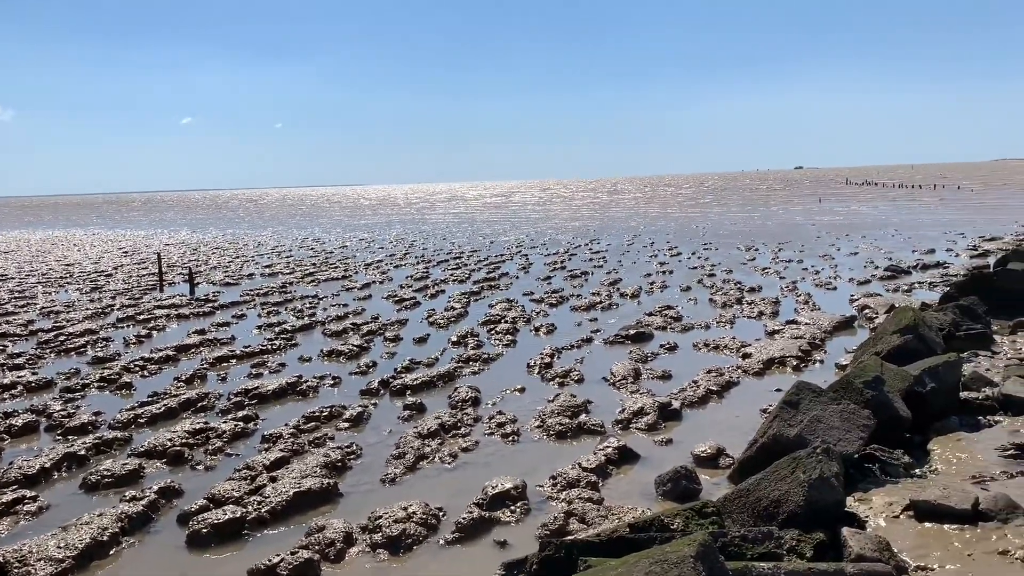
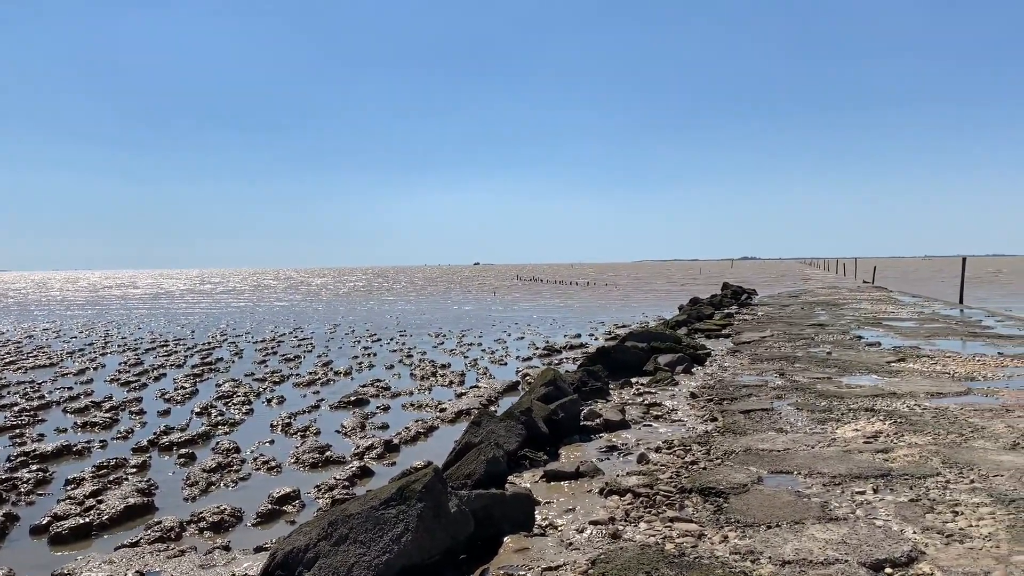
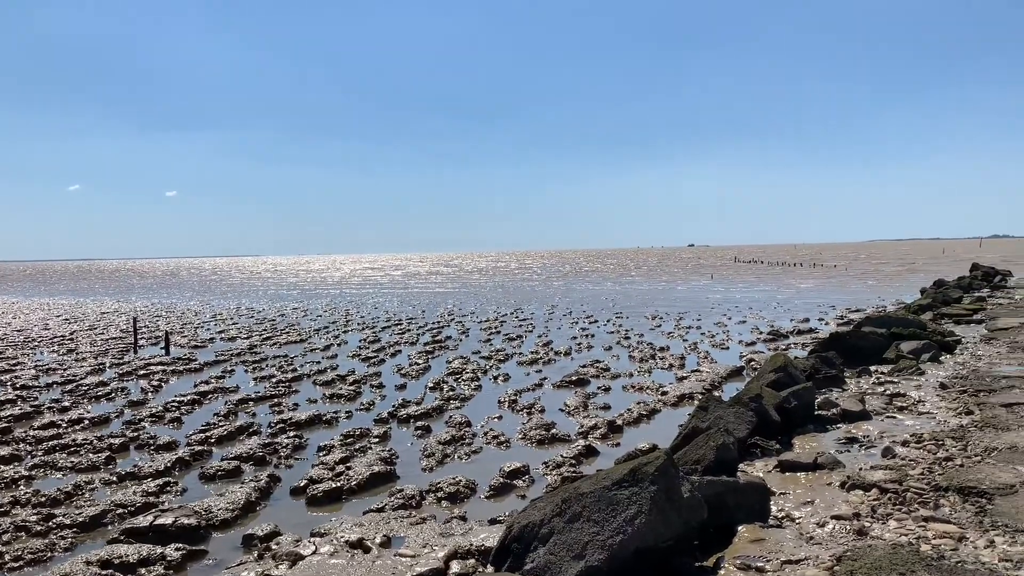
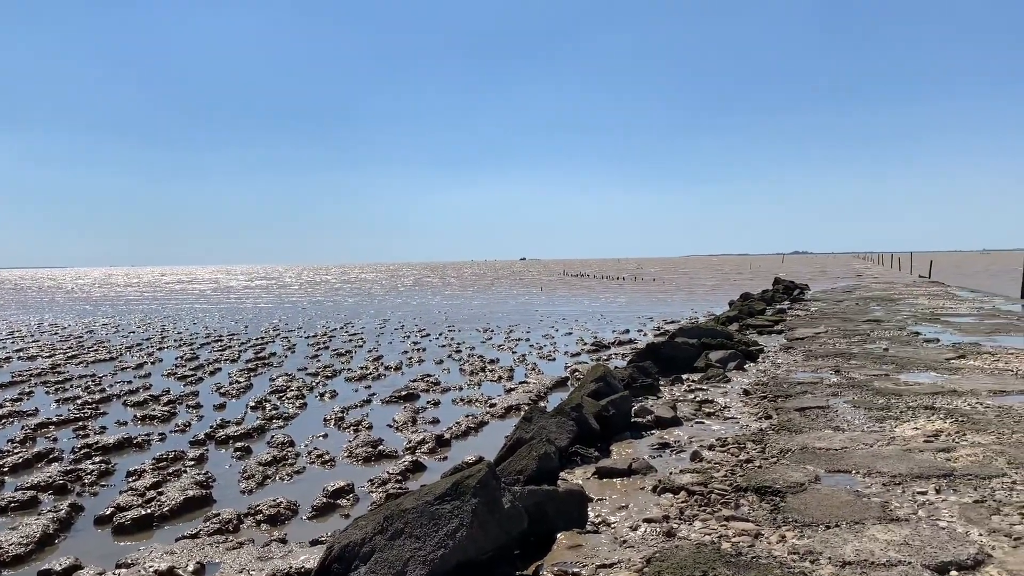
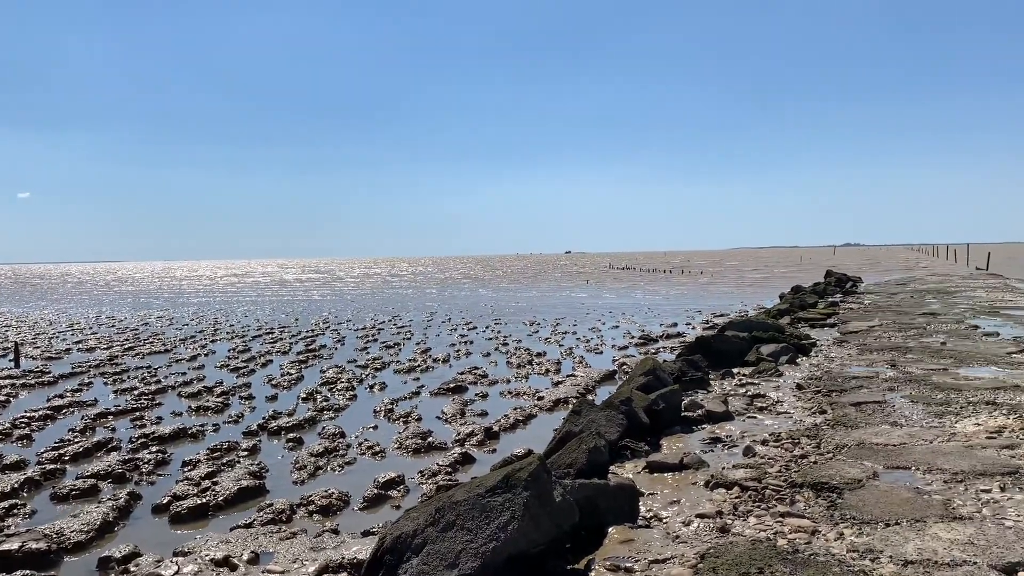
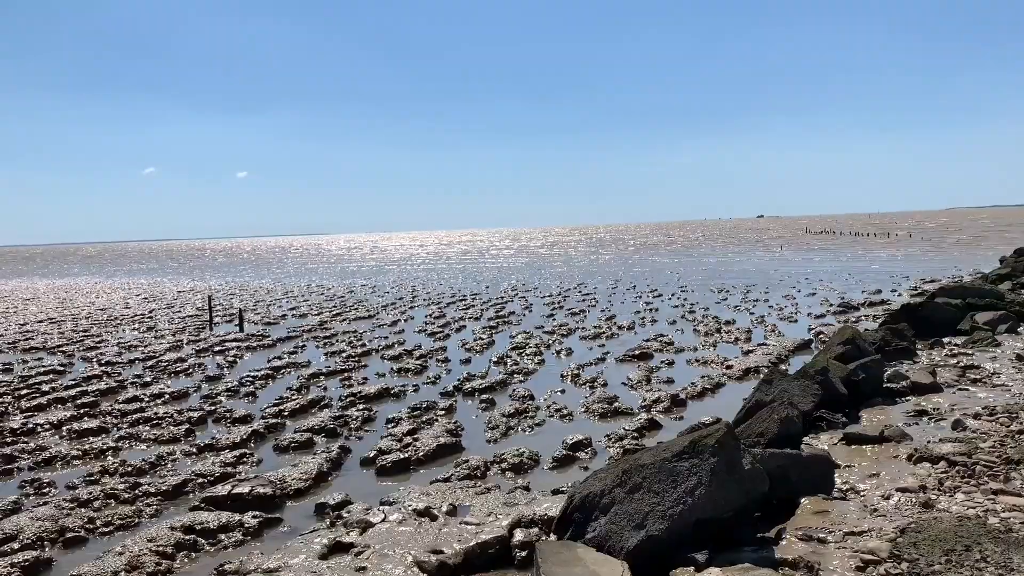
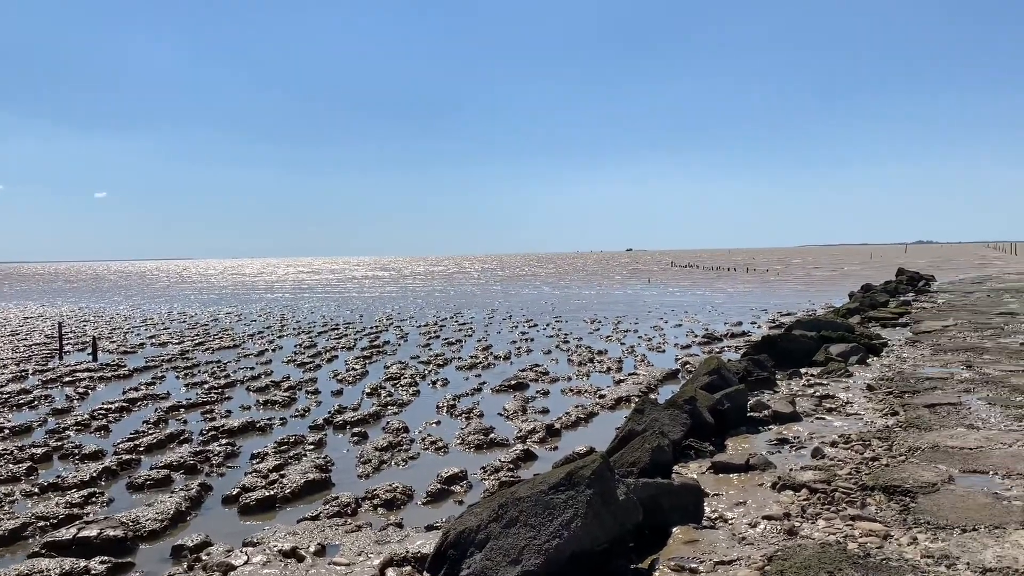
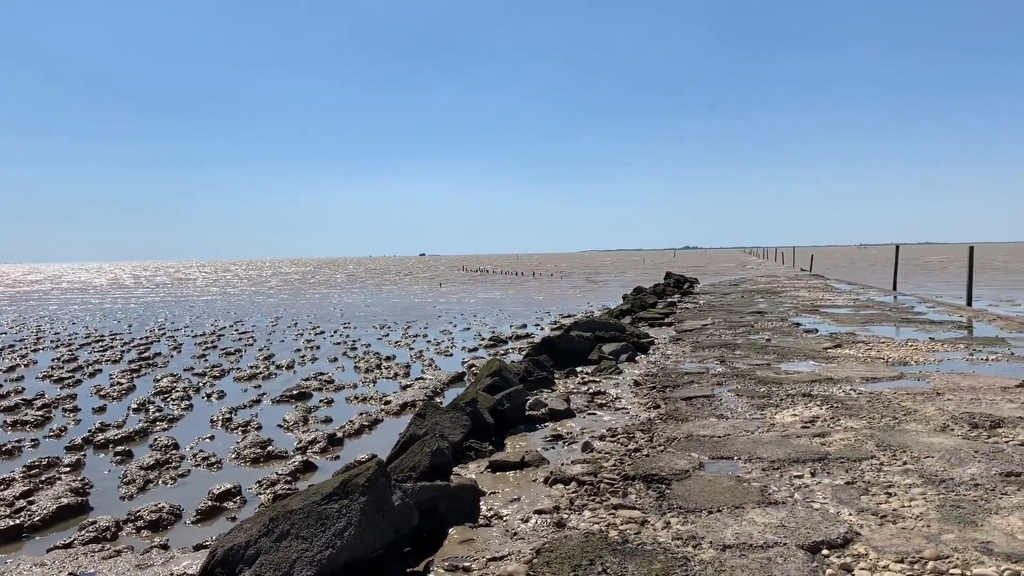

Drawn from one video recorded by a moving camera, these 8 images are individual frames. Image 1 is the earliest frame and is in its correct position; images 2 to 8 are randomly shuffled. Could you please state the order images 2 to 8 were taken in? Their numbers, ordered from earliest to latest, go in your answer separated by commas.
6, 3, 7, 5, 4, 2, 8
